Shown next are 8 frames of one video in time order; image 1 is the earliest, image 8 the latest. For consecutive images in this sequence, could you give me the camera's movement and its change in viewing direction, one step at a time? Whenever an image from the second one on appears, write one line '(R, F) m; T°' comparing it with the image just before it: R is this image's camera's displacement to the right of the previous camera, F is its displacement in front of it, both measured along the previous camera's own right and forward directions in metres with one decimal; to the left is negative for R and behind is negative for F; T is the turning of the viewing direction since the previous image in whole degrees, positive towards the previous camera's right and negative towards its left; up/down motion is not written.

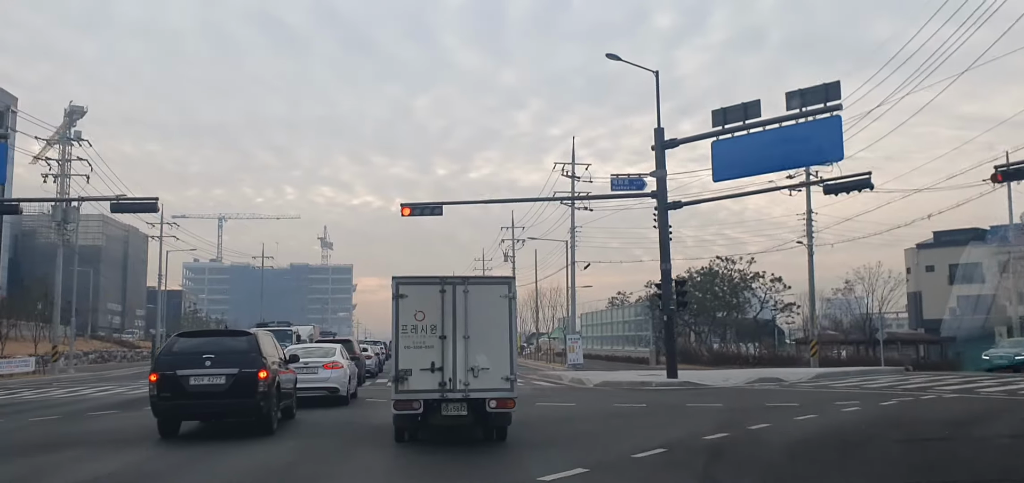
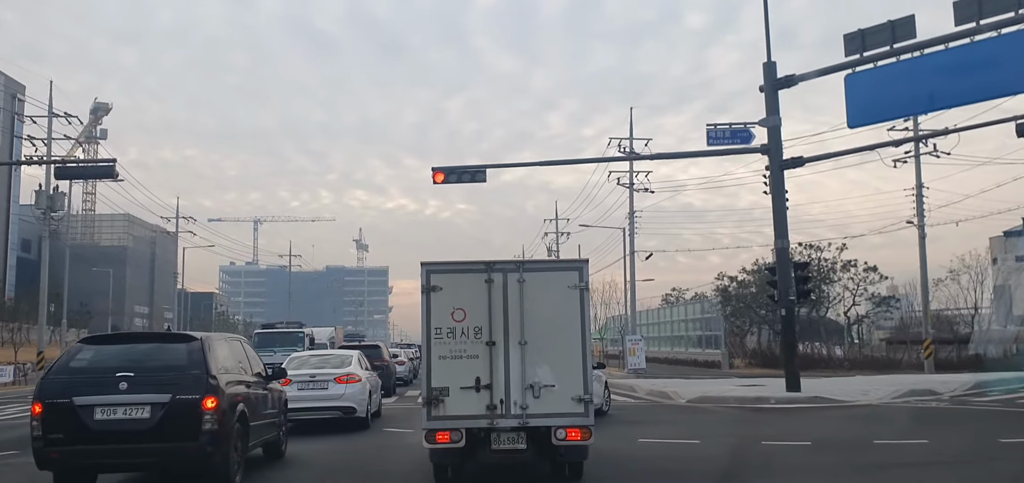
(-0.7, +6.4) m; -2°
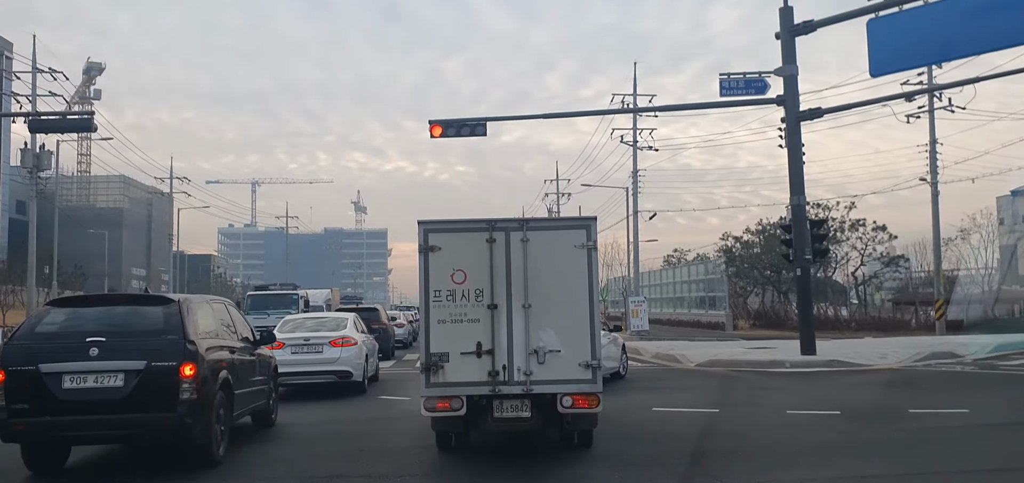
(-0.1, +1.0) m; 0°
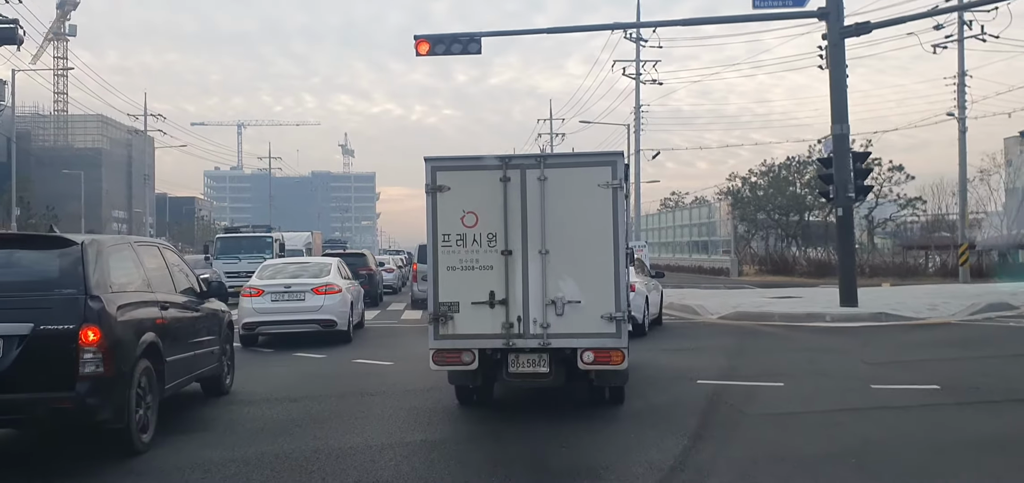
(-0.2, +2.5) m; +1°
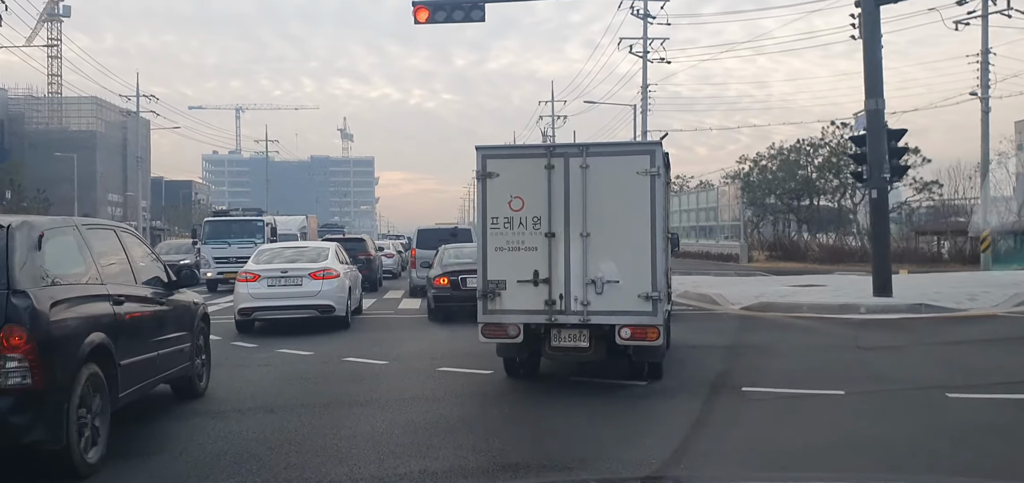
(-0.1, +1.3) m; 0°
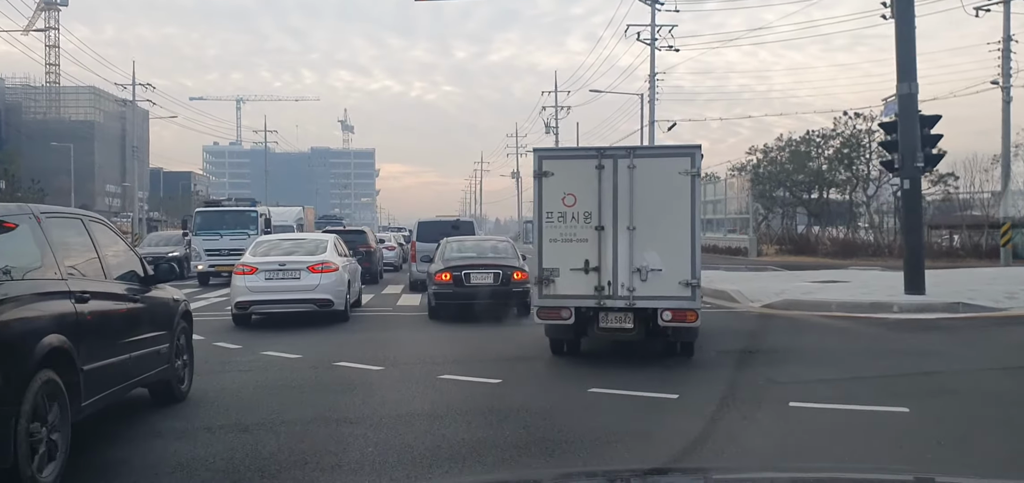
(-0.1, +1.0) m; 0°
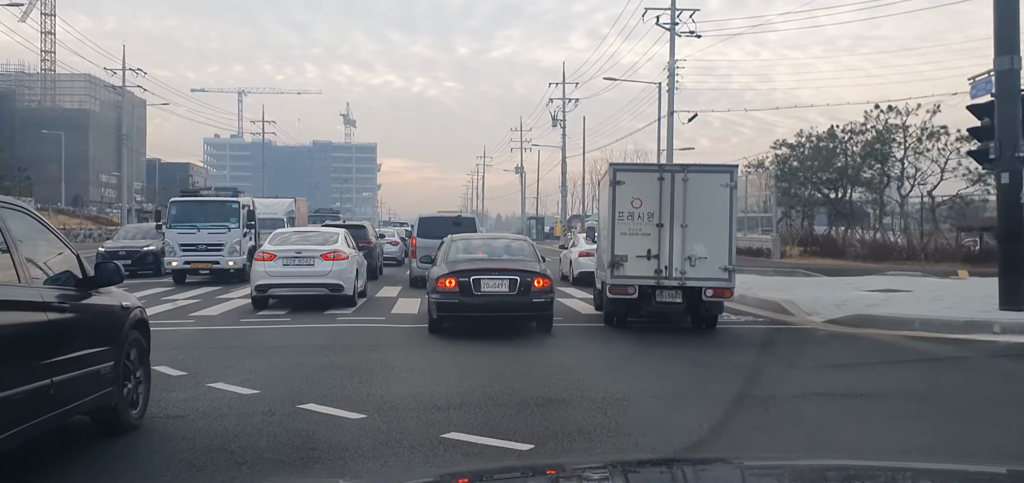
(-0.2, +2.4) m; 0°
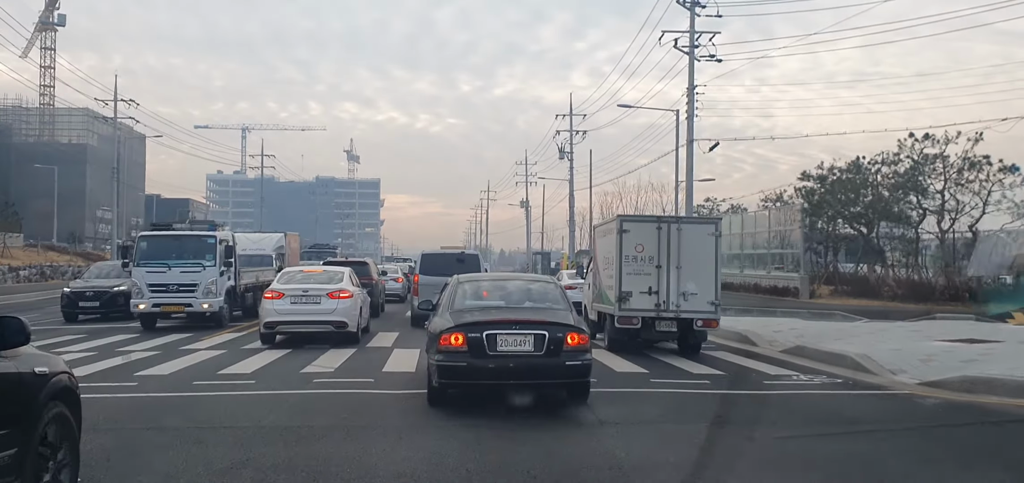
(-0.2, +2.5) m; 0°
